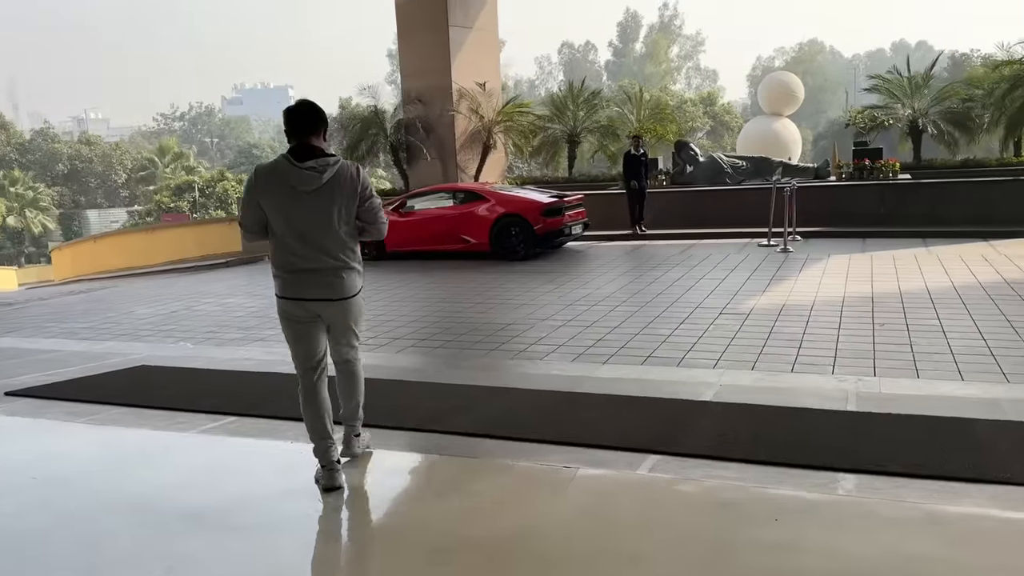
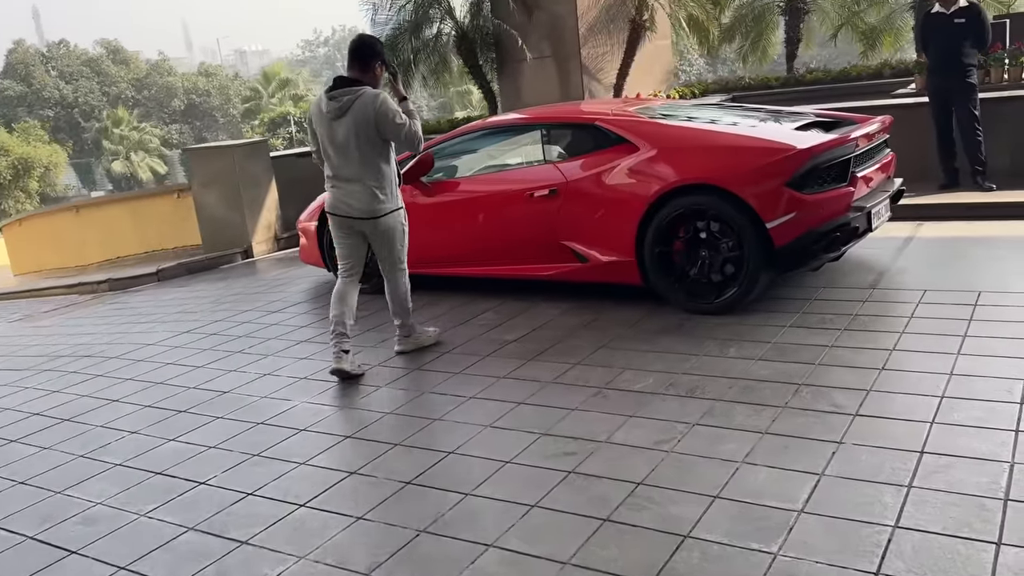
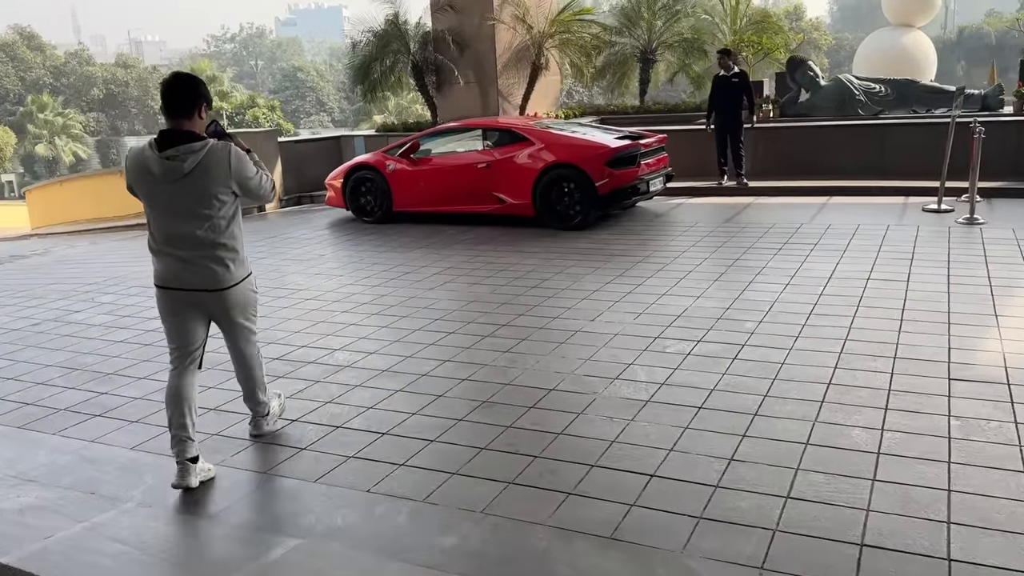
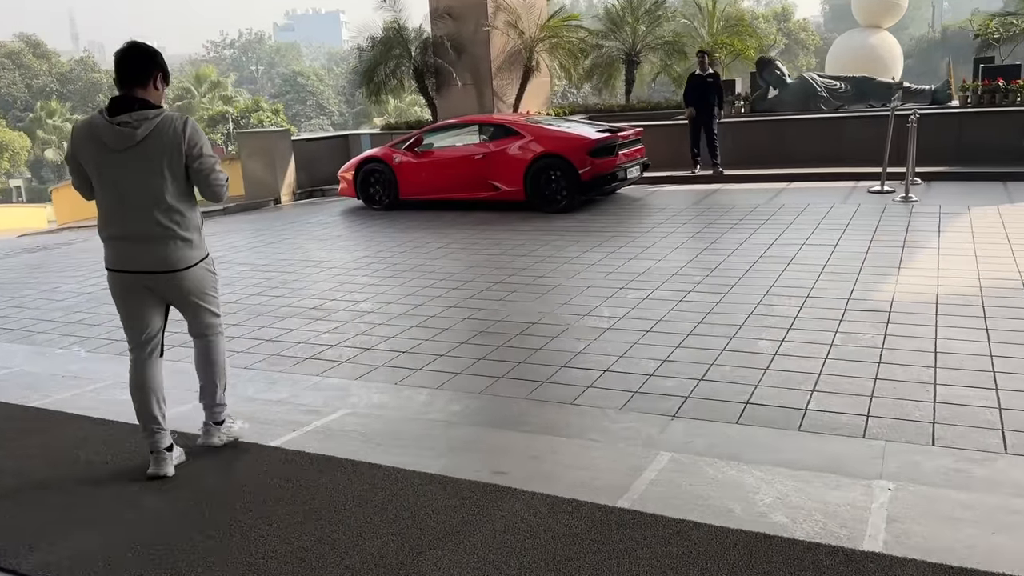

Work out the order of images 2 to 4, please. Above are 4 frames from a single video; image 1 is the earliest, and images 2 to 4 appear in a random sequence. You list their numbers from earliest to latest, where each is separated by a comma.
4, 3, 2
